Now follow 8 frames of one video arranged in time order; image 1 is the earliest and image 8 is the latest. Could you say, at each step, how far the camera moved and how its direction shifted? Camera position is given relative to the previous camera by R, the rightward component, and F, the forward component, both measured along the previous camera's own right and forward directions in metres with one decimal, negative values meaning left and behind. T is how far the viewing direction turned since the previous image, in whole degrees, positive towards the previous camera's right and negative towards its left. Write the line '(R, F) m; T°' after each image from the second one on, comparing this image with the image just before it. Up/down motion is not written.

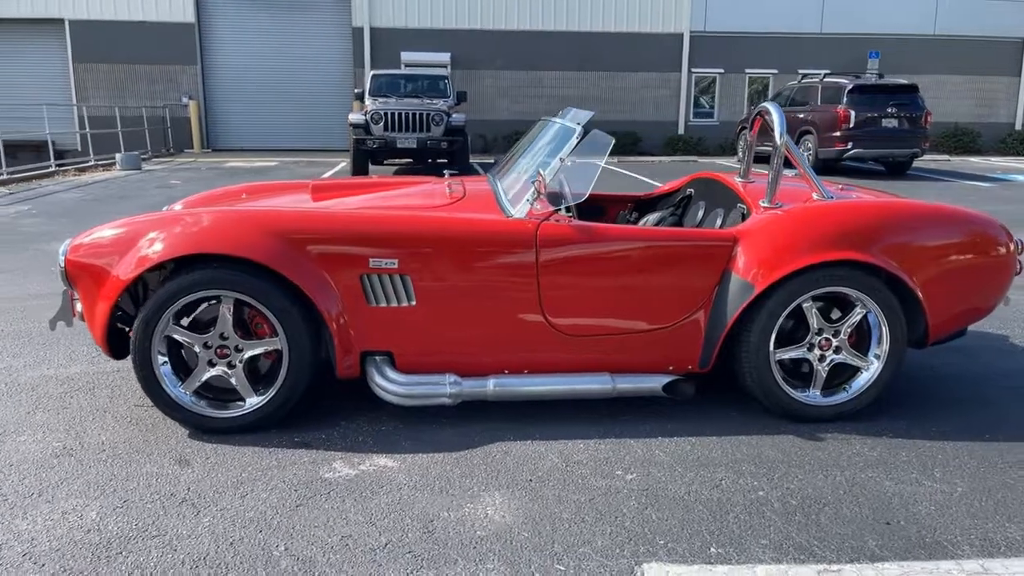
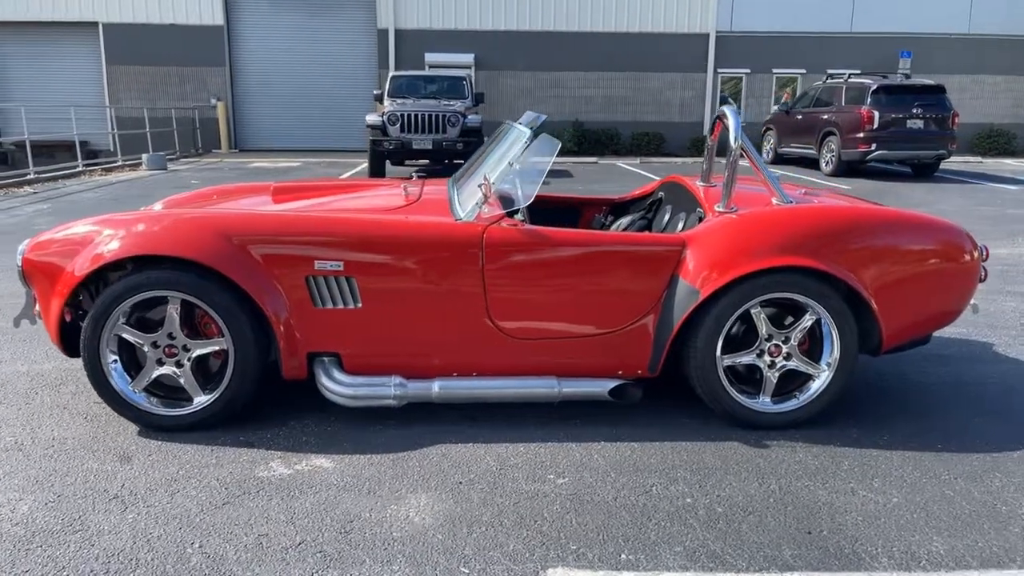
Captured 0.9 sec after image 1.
(+0.4, 0.0) m; -2°
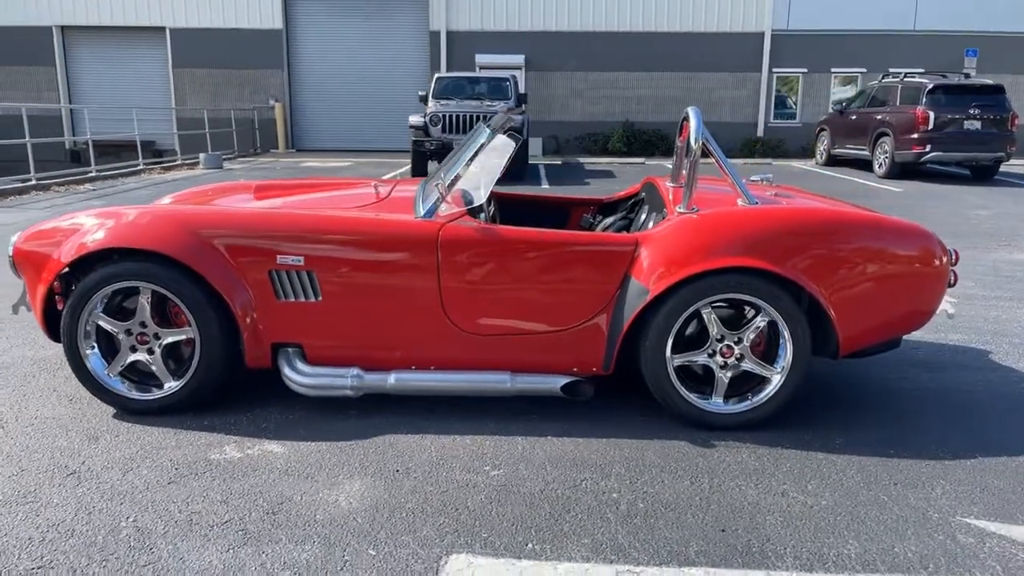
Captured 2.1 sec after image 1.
(+0.5, -0.1) m; -4°
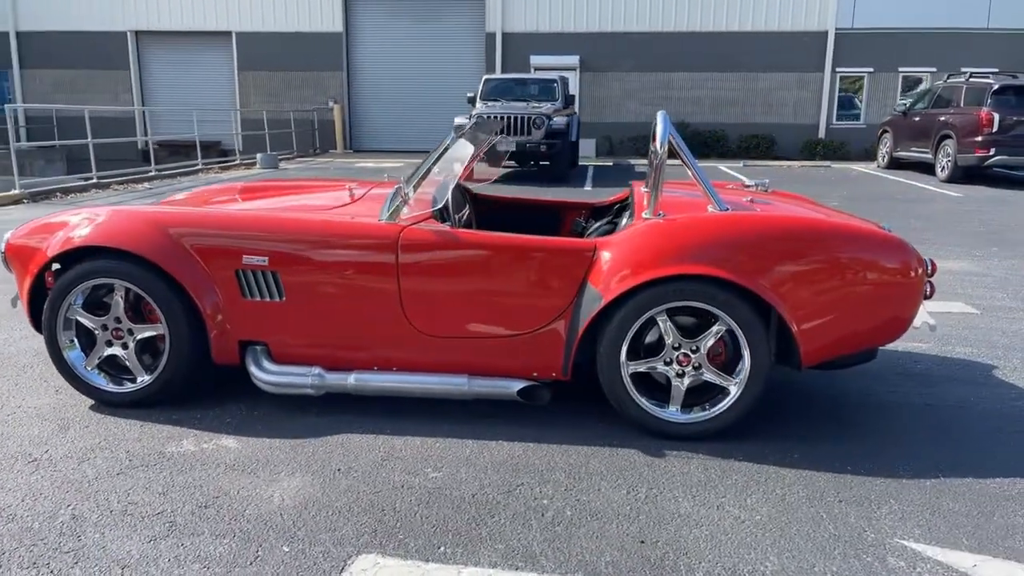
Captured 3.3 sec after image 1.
(+0.5, 0.0) m; -5°
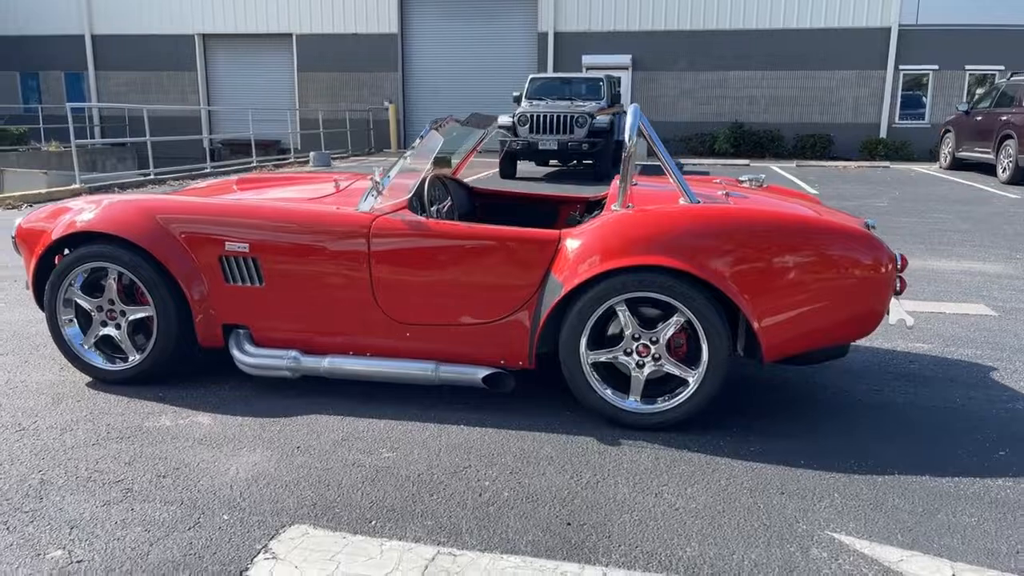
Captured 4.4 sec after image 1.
(+0.5, -0.1) m; -4°
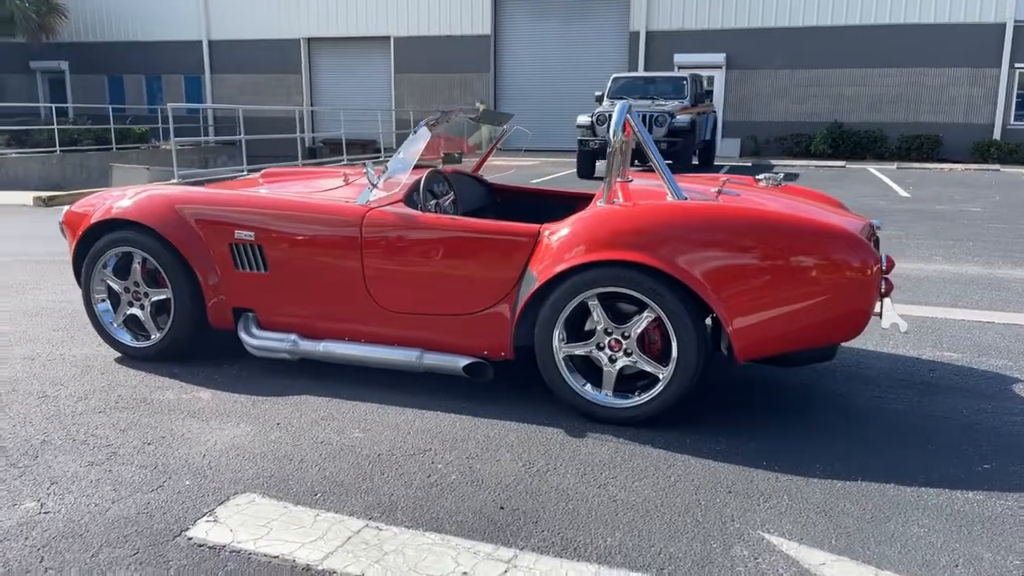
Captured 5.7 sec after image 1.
(+0.6, 0.0) m; -7°
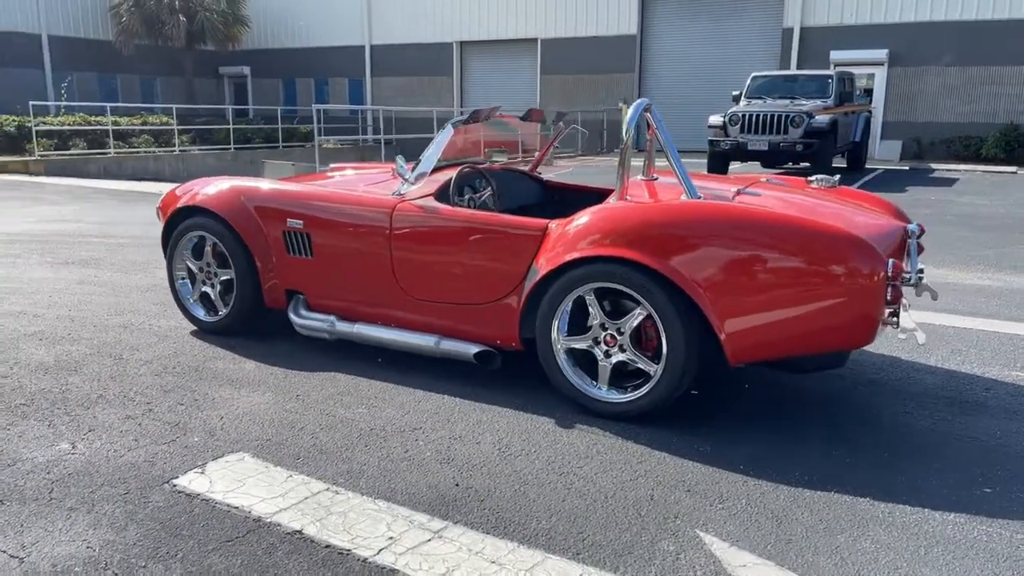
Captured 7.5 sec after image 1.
(+0.7, -0.1) m; -11°
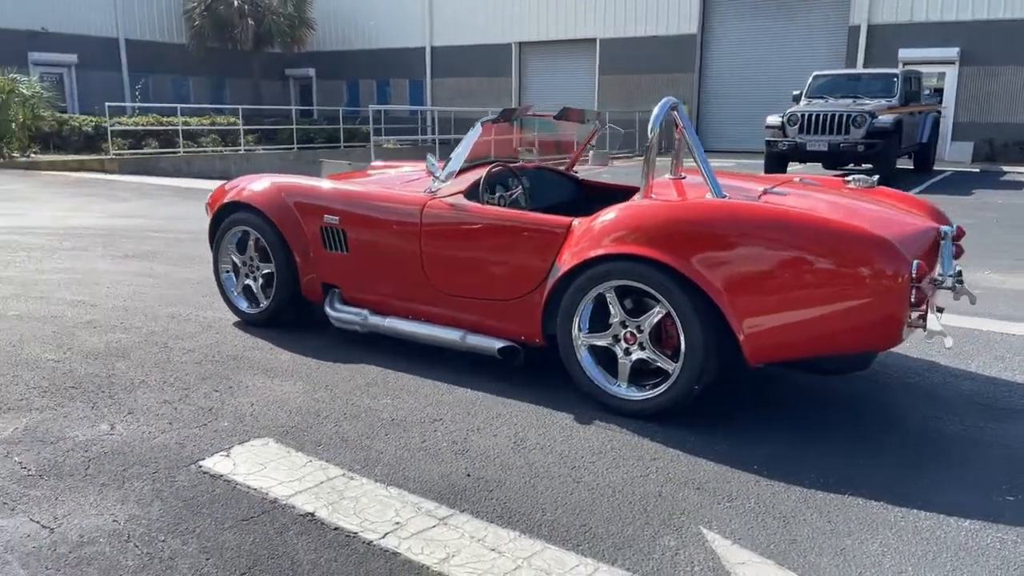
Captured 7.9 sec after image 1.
(+0.2, 0.0) m; -4°
